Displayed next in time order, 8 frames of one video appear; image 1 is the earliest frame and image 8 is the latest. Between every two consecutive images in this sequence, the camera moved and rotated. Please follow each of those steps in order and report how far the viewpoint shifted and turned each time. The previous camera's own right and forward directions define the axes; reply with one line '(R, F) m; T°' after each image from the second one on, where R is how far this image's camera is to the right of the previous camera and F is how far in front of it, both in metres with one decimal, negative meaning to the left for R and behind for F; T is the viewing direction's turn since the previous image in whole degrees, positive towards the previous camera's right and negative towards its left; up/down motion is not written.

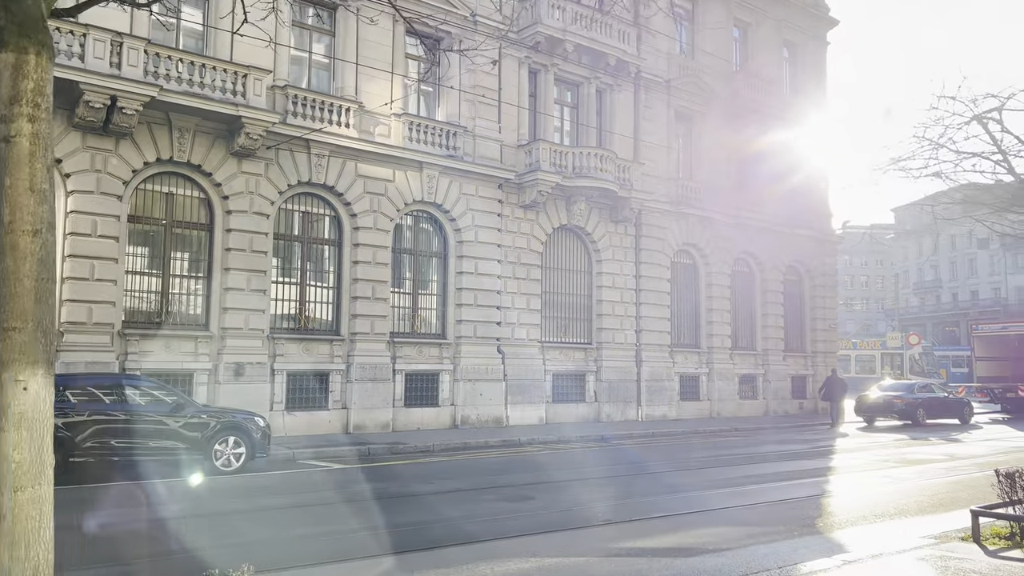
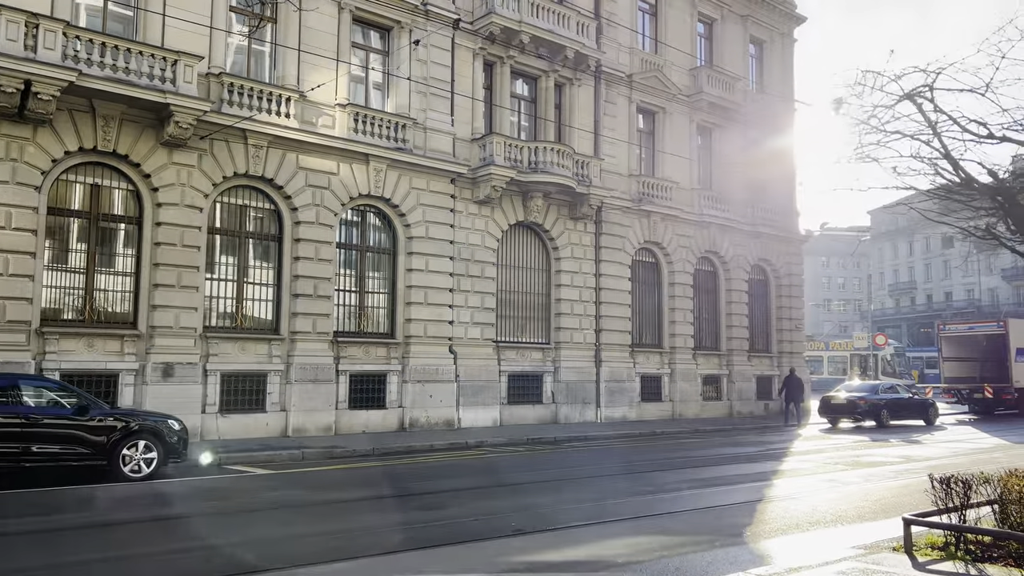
(+0.8, +0.7) m; +1°
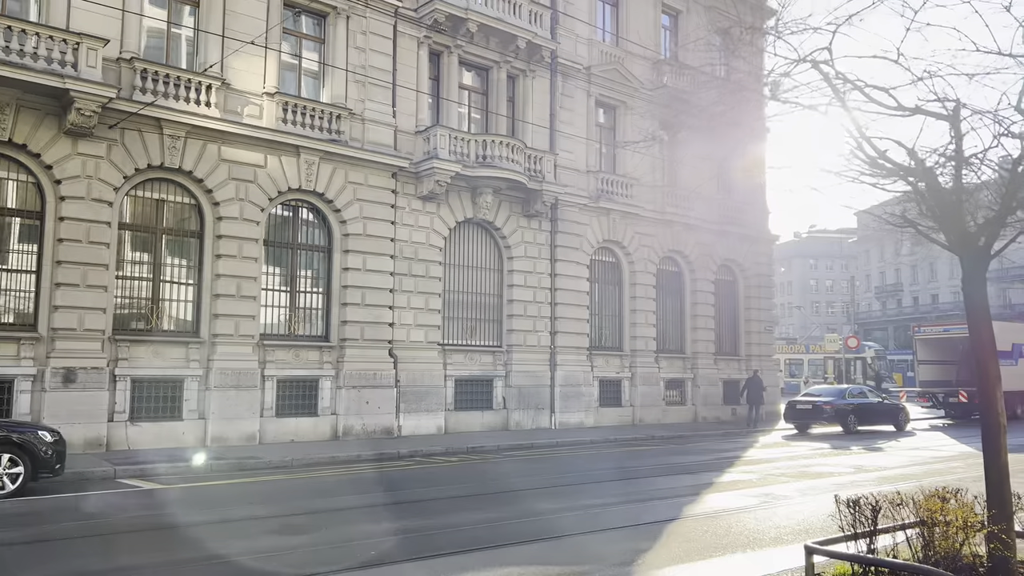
(+1.3, +1.0) m; 0°
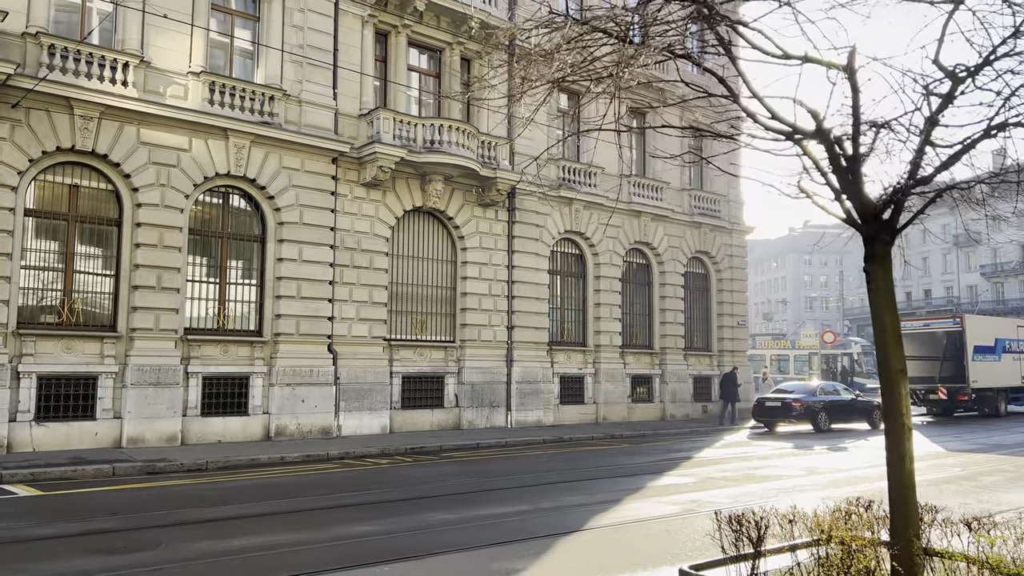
(+1.3, +1.0) m; 0°
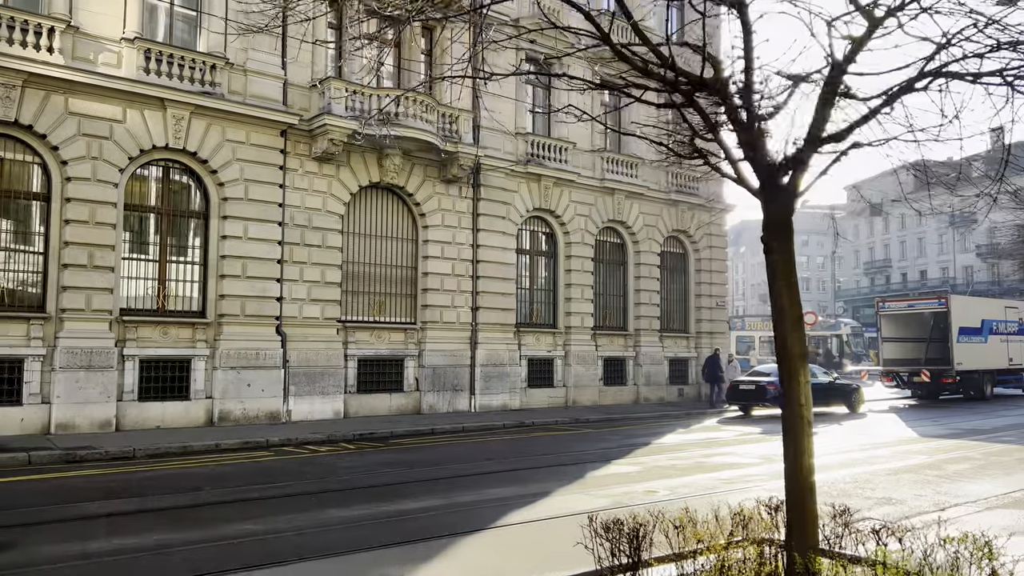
(+1.0, +0.8) m; 0°
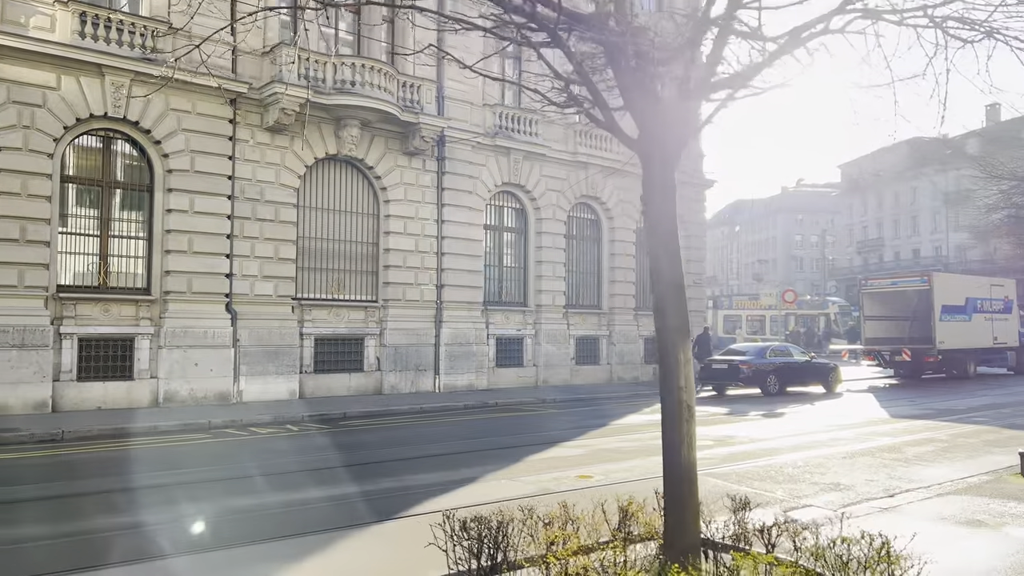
(+0.9, +0.6) m; 0°
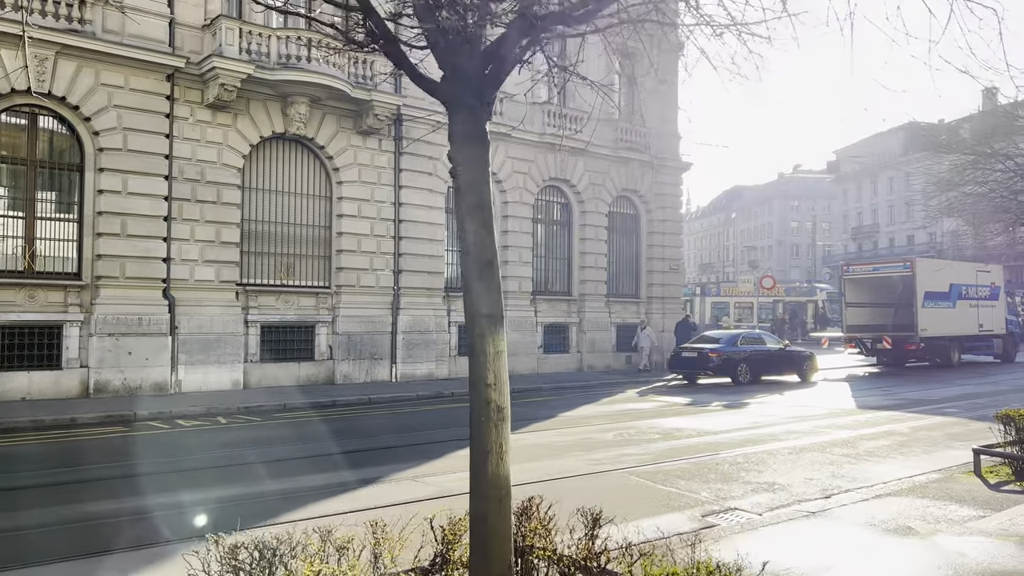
(+1.0, +0.8) m; 0°
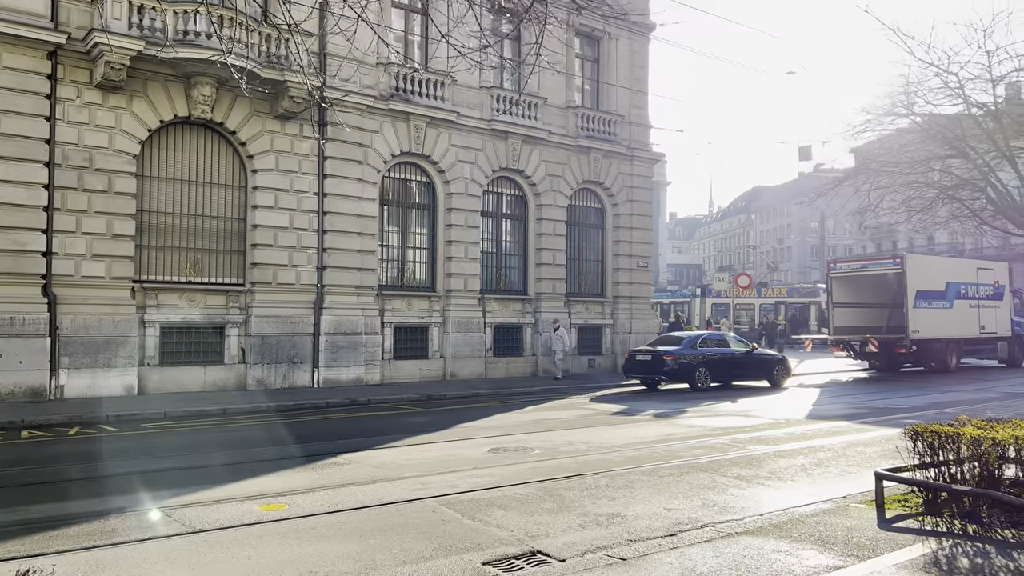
(+2.2, +1.6) m; -2°
